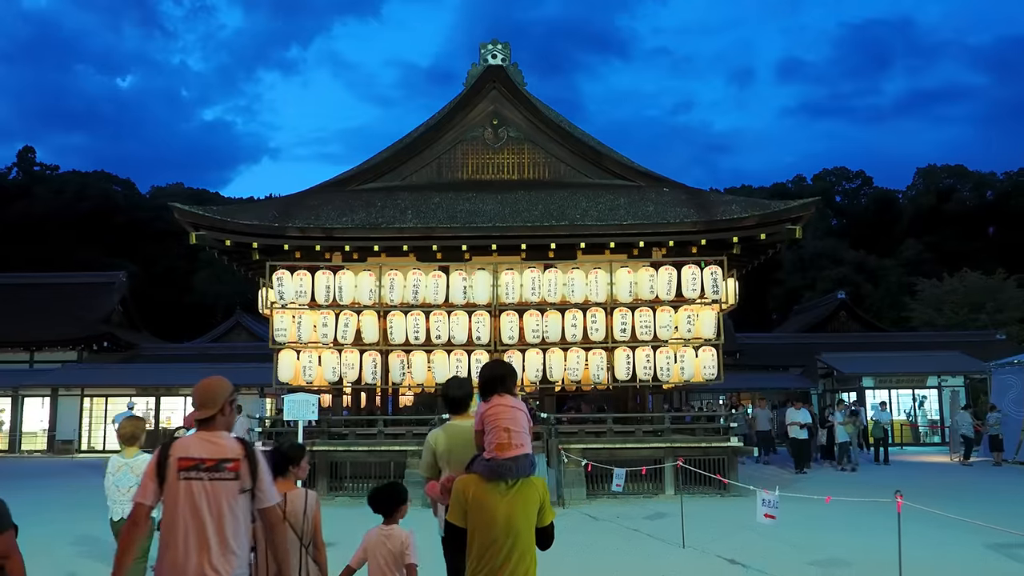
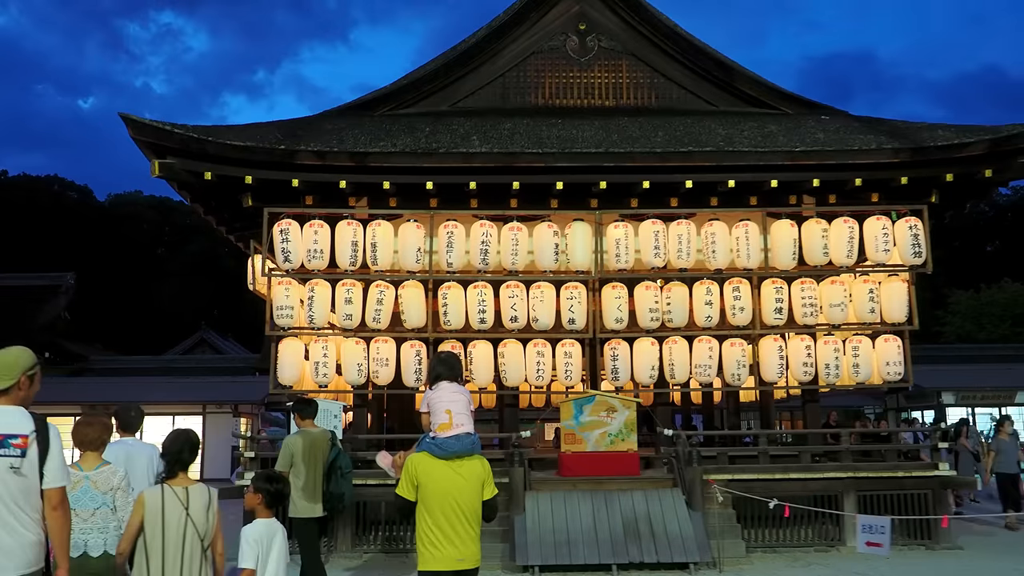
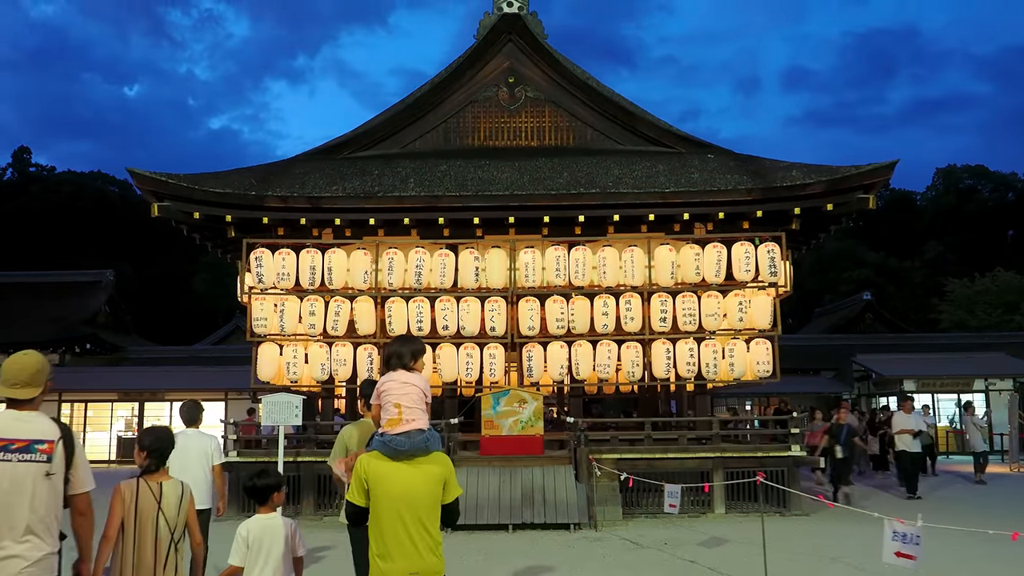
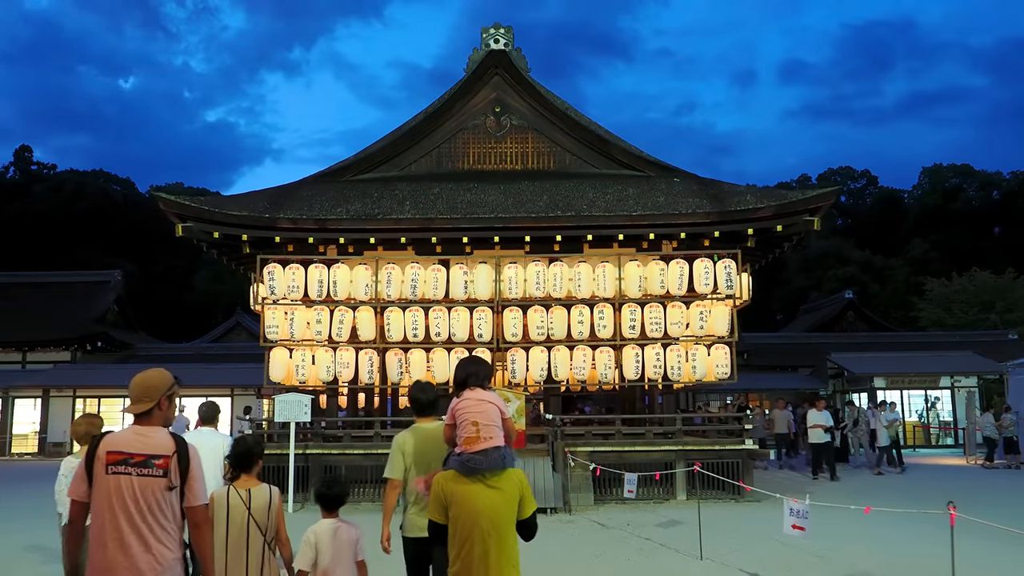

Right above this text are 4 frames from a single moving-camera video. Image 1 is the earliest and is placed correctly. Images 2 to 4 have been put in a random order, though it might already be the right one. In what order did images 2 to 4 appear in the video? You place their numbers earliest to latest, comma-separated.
4, 3, 2
